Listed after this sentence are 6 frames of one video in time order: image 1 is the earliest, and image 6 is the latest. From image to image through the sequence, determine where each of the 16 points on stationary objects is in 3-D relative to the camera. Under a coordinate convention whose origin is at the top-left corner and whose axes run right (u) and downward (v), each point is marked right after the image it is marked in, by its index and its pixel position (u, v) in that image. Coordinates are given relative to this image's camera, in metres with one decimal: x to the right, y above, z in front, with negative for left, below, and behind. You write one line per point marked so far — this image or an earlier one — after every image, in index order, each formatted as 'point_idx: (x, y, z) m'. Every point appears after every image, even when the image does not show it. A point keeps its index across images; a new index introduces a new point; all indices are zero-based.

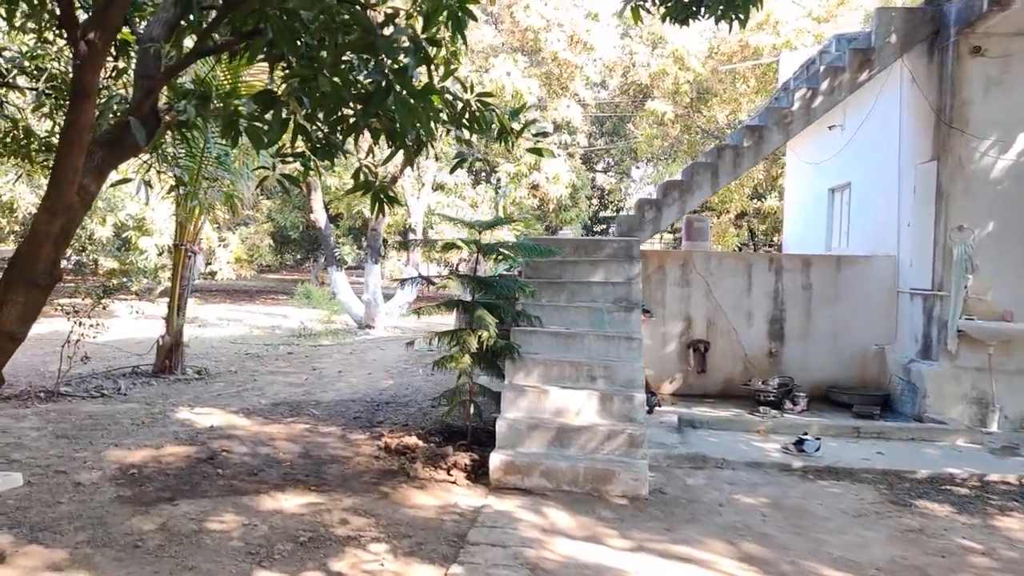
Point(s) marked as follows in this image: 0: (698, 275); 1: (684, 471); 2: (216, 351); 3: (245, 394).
0: (+1.7, +0.1, +7.2) m
1: (+1.0, -1.1, +4.7) m
2: (-3.7, -0.8, +10.0) m
3: (-2.3, -0.9, +7.0) m
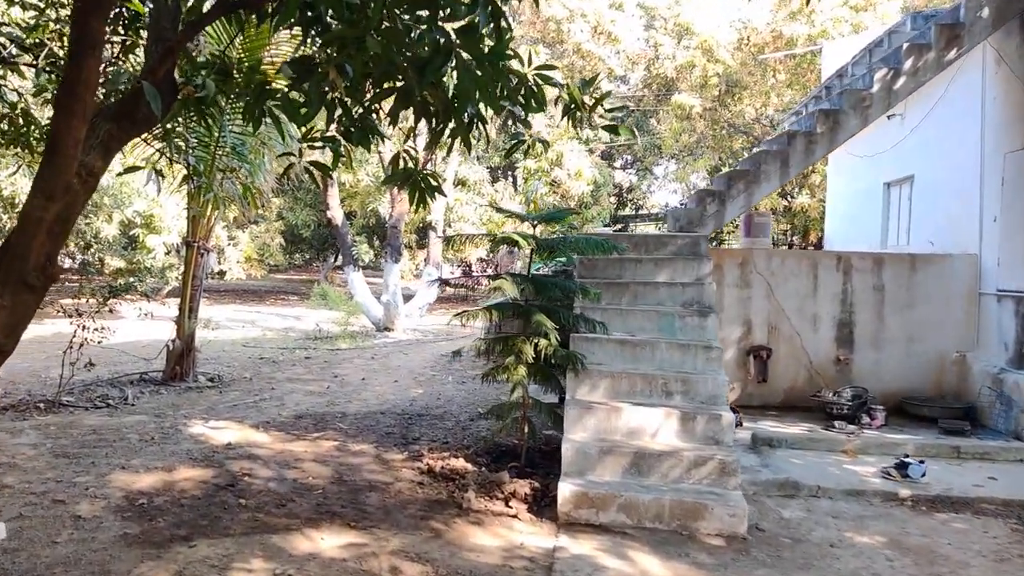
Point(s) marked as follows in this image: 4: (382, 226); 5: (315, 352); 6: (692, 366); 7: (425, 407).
0: (+2.0, +0.1, +6.6) m
1: (+1.4, -1.1, +4.1) m
2: (-3.3, -0.8, +9.4) m
3: (-2.0, -0.9, +6.4) m
4: (-2.8, +1.3, +17.0) m
5: (-2.4, -0.8, +9.6) m
6: (+1.0, -0.4, +4.4) m
7: (-0.7, -1.0, +6.4) m
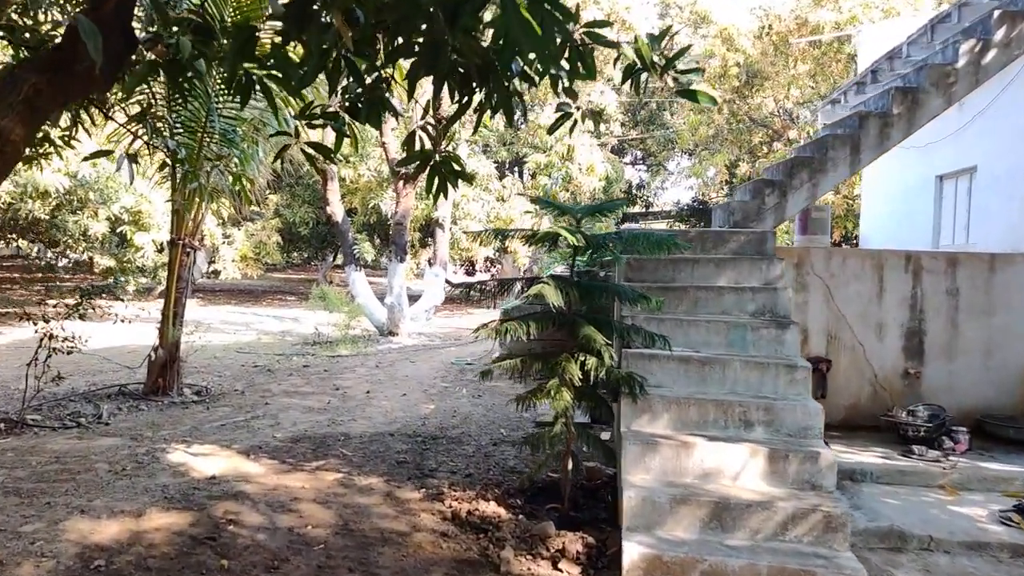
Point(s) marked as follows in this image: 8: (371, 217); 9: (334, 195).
0: (+2.2, +0.1, +5.8) m
1: (+1.5, -1.1, +3.3) m
2: (-3.2, -0.8, +8.6) m
3: (-1.8, -1.0, +5.6) m
4: (-2.6, +1.3, +16.3) m
5: (-2.2, -0.8, +8.9) m
6: (+1.2, -0.5, +3.6) m
7: (-0.5, -1.0, +5.6) m
8: (-2.8, +1.4, +15.8) m
9: (-2.4, +1.2, +10.7) m
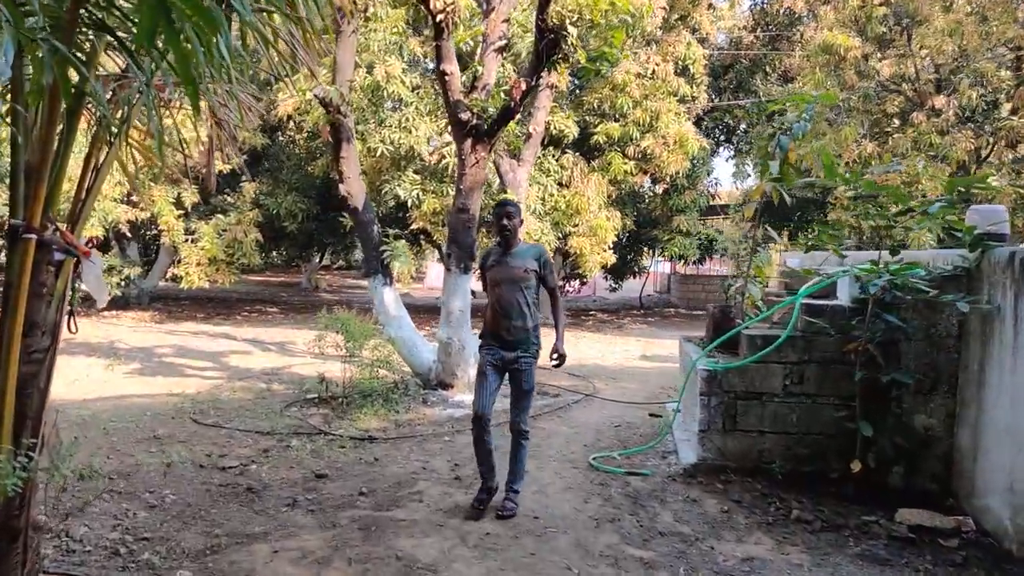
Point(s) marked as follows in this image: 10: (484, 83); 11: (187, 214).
0: (+3.4, -0.2, +2.0) m
1: (+2.8, -1.4, -0.5) m
2: (-2.1, -1.0, +4.7) m
3: (-0.6, -1.2, +1.7) m
4: (-1.7, +1.1, +12.3) m
5: (-1.1, -1.0, +4.9) m
6: (+2.4, -0.7, -0.2) m
7: (+0.7, -1.2, +1.7) m
8: (-1.9, +1.2, +11.8) m
9: (-1.4, +1.0, +6.8) m
10: (-0.2, +1.6, +6.1) m
11: (-5.3, +1.2, +13.0) m
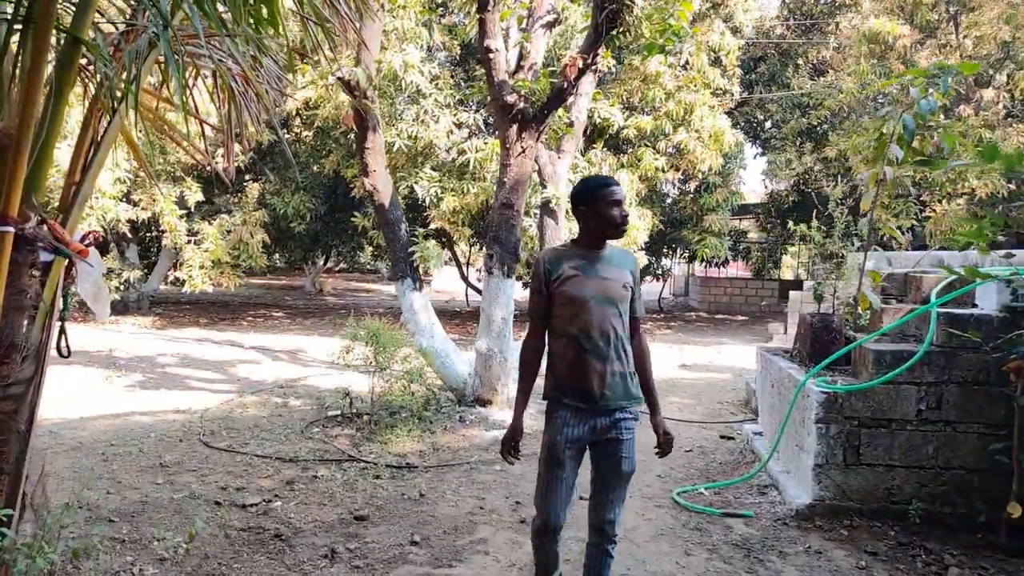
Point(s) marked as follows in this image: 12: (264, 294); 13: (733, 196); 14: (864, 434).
0: (+3.7, -0.2, +1.4) m
1: (+3.1, -1.4, -1.2) m
2: (-1.7, -1.1, +4.0) m
3: (-0.3, -1.2, +1.1) m
4: (-1.4, +1.1, +11.6) m
5: (-0.8, -1.0, +4.3) m
6: (+2.8, -0.7, -0.9) m
7: (+1.0, -1.2, +1.0) m
8: (-1.6, +1.2, +11.2) m
9: (-1.0, +1.0, +6.1) m
10: (+0.1, +1.5, +5.4) m
11: (-5.0, +1.1, +12.3) m
12: (-5.5, -0.1, +17.9) m
13: (+3.3, +1.4, +12.0) m
14: (+1.5, -0.6, +3.4) m
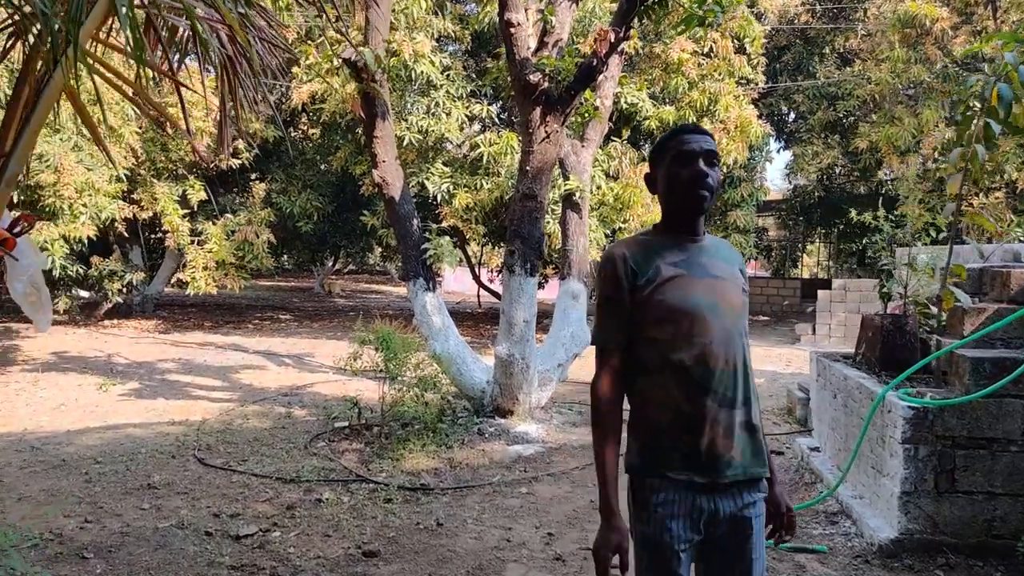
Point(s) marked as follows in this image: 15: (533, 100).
0: (+3.8, -0.1, +0.8) m
1: (+3.2, -1.3, -1.7) m
2: (-1.6, -1.1, +3.5) m
3: (-0.2, -1.2, +0.6) m
4: (-1.2, +1.1, +11.2) m
5: (-0.6, -1.0, +3.8) m
6: (+2.8, -0.7, -1.4) m
7: (+1.1, -1.2, +0.5) m
8: (-1.4, +1.2, +10.7) m
9: (-0.9, +1.0, +5.6) m
10: (+0.3, +1.5, +4.9) m
11: (-4.7, +1.1, +11.9) m
12: (-5.2, -0.2, +17.5) m
13: (+3.6, +1.4, +11.4) m
14: (+1.6, -0.6, +2.9) m
15: (+0.1, +1.1, +4.8) m
